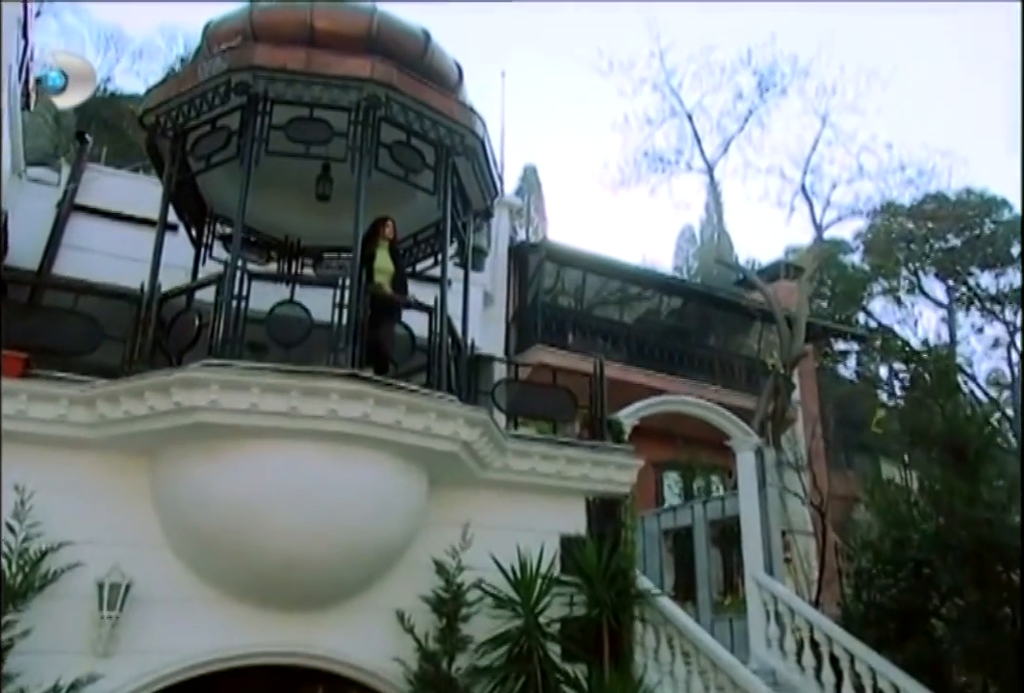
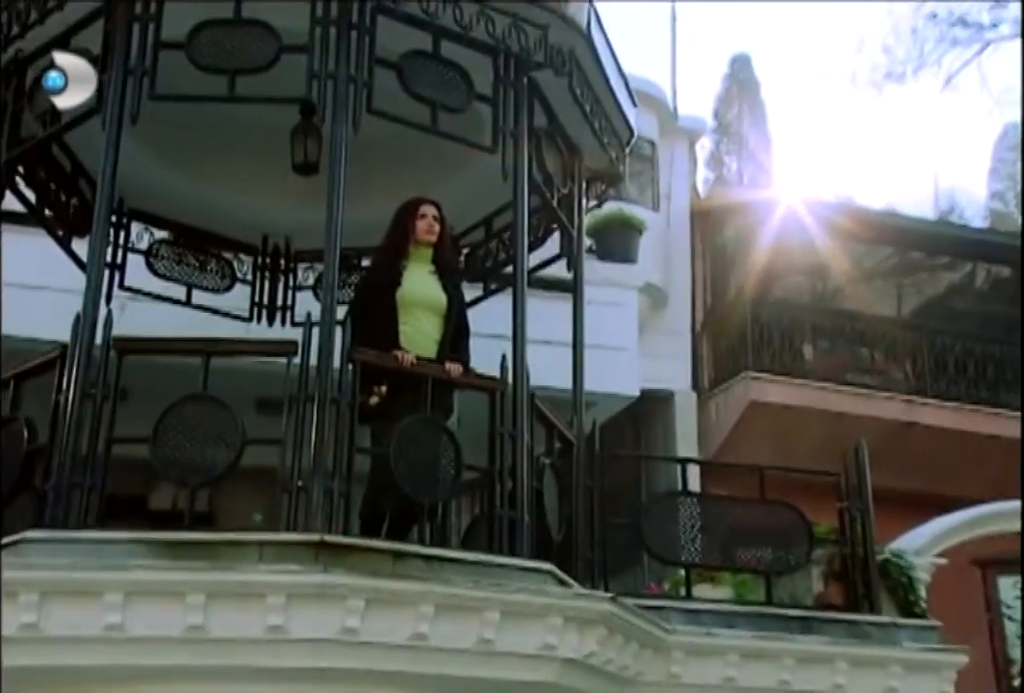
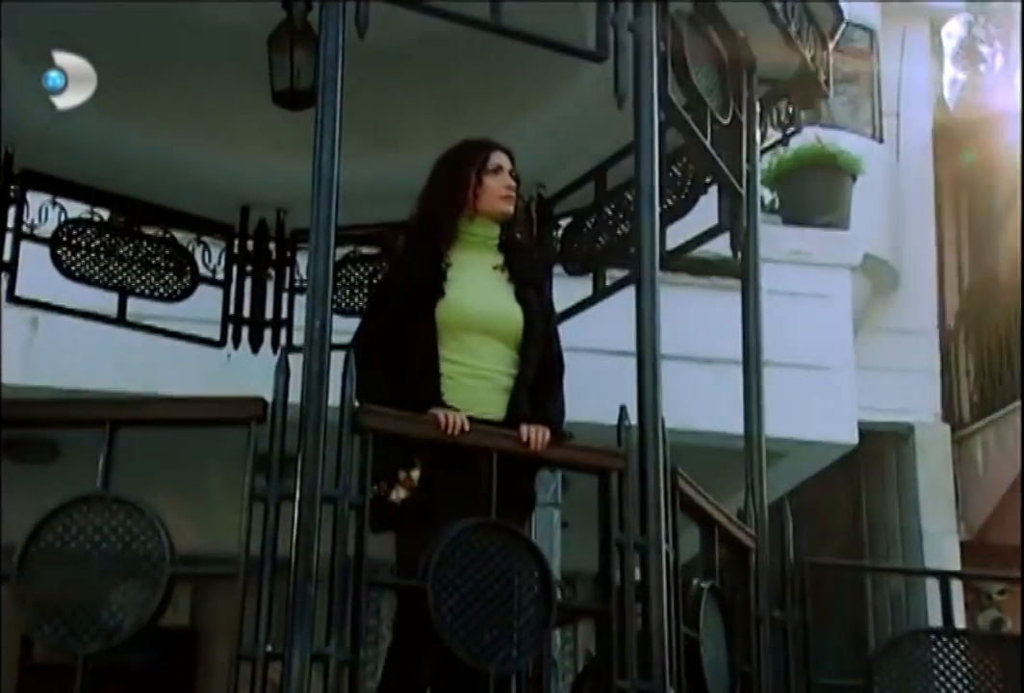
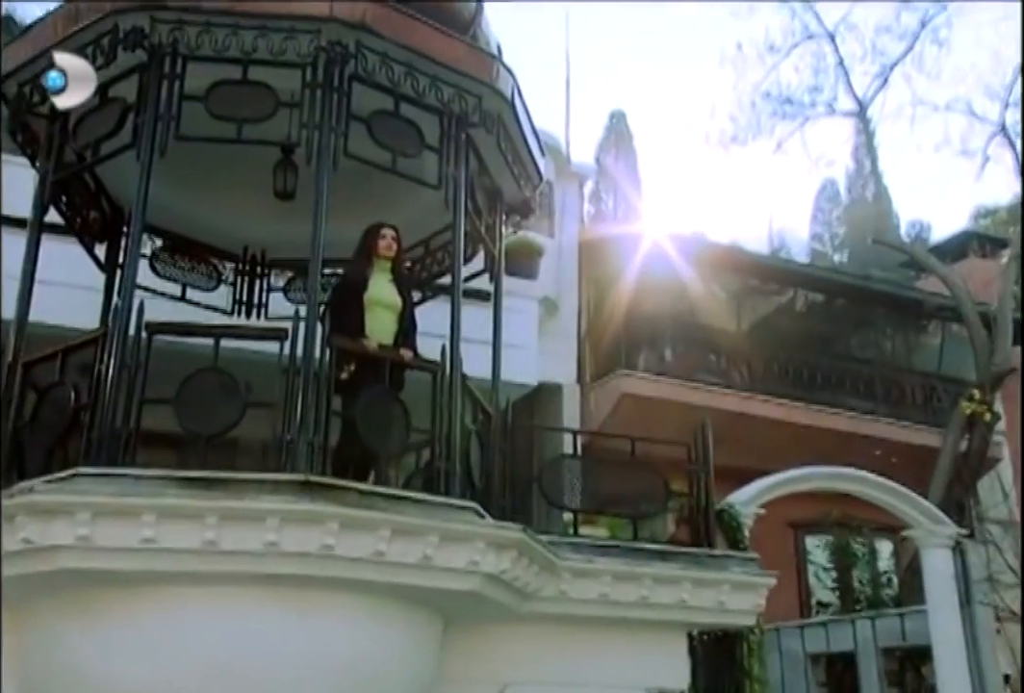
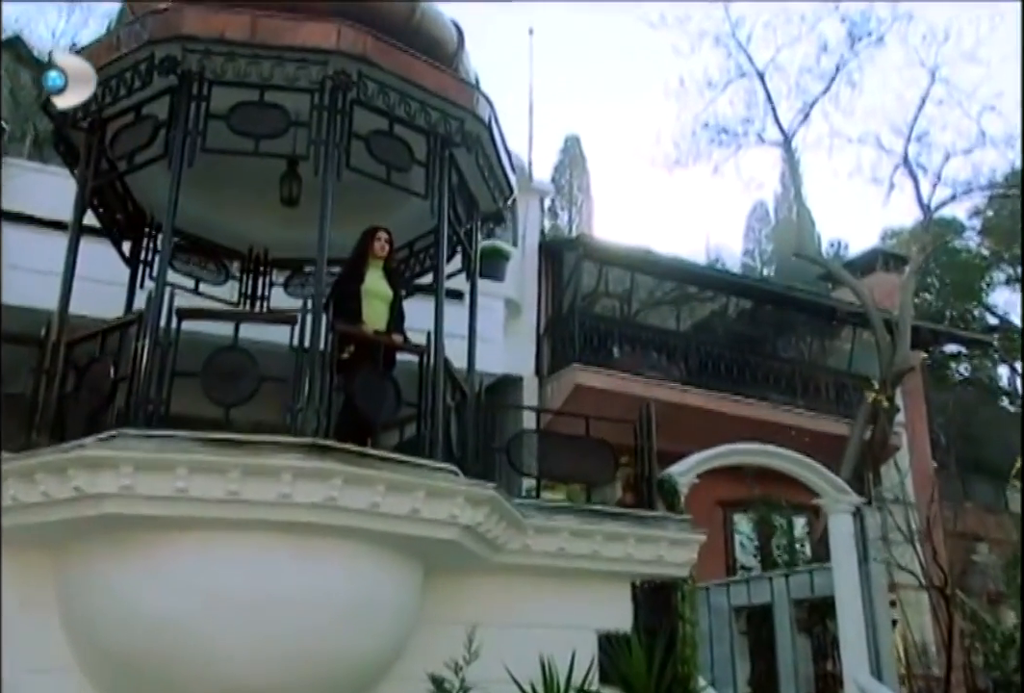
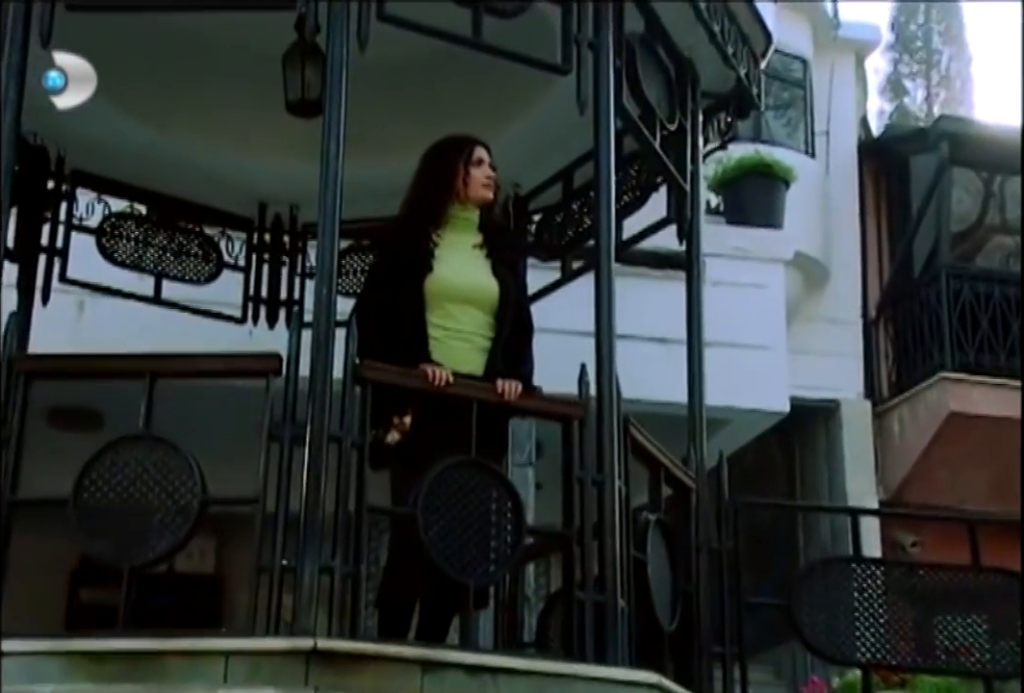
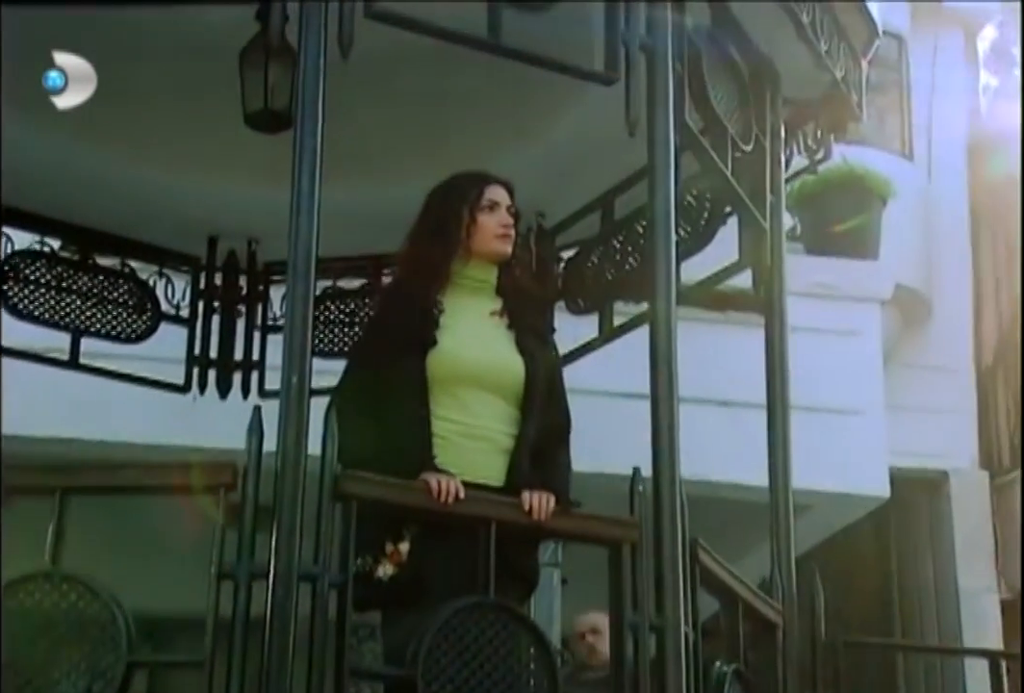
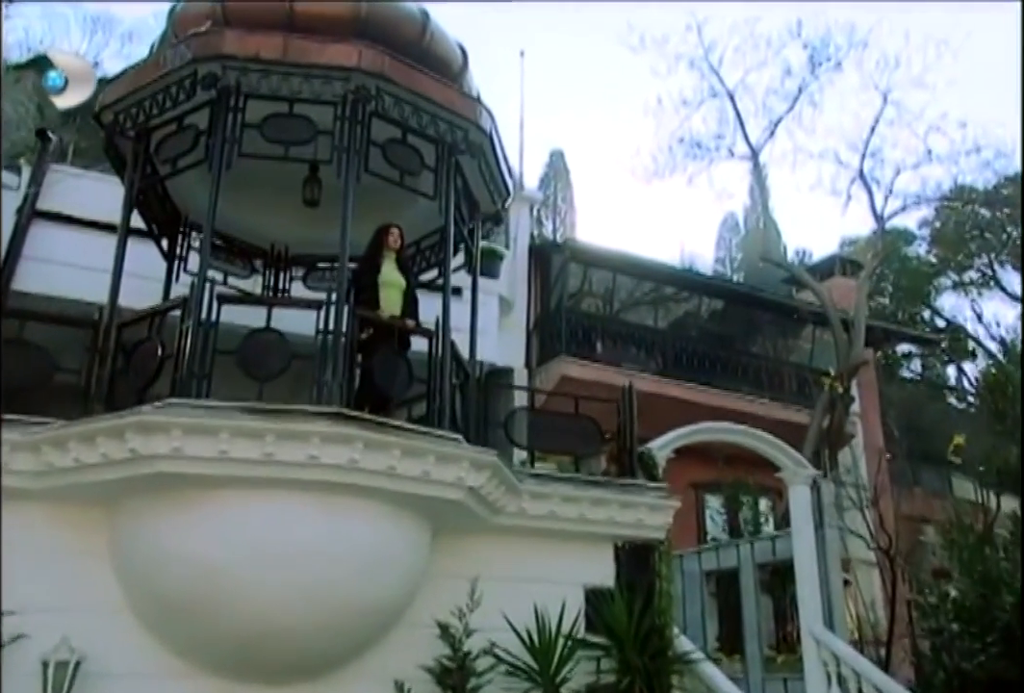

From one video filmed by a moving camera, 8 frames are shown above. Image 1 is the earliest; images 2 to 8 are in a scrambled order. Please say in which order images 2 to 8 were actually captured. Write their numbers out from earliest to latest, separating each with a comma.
8, 5, 4, 2, 6, 3, 7
